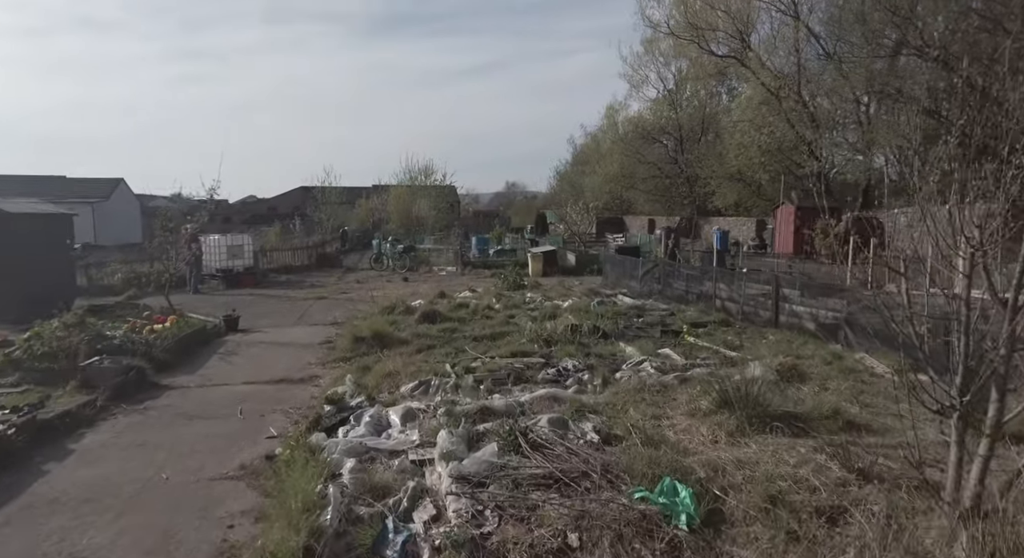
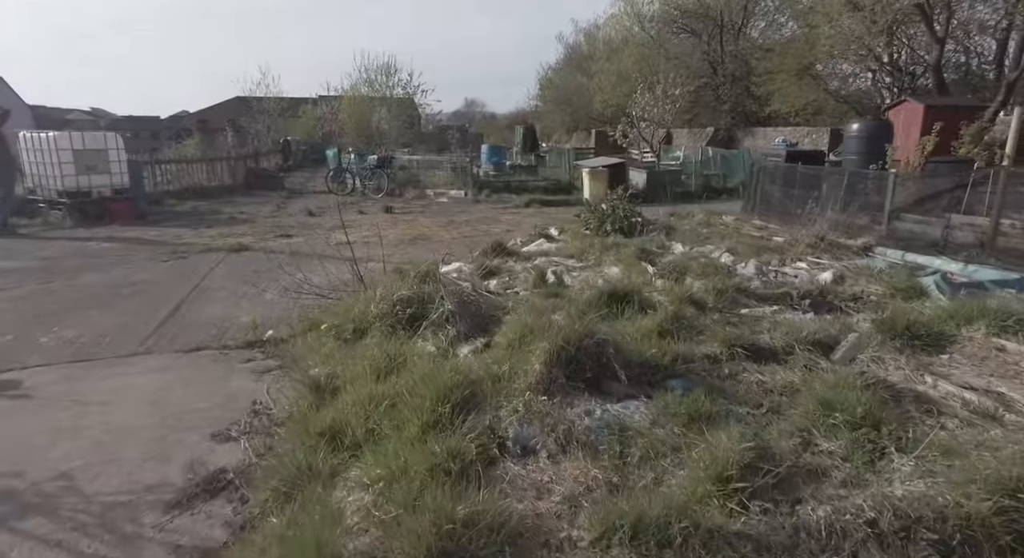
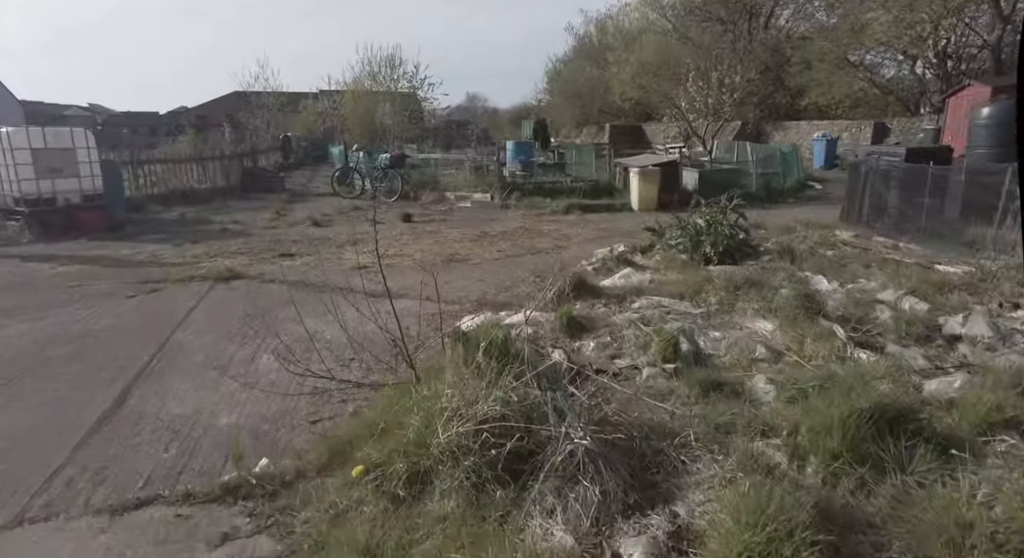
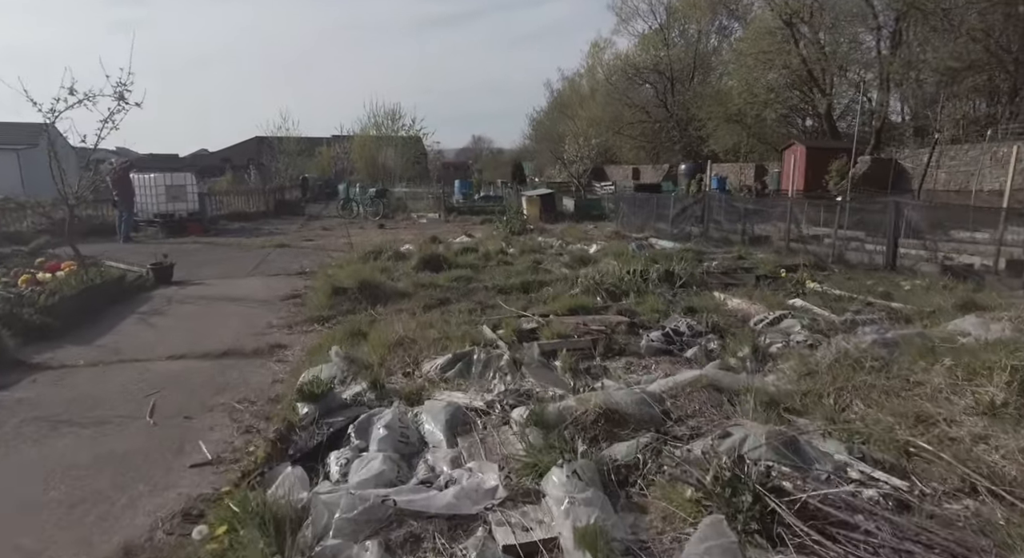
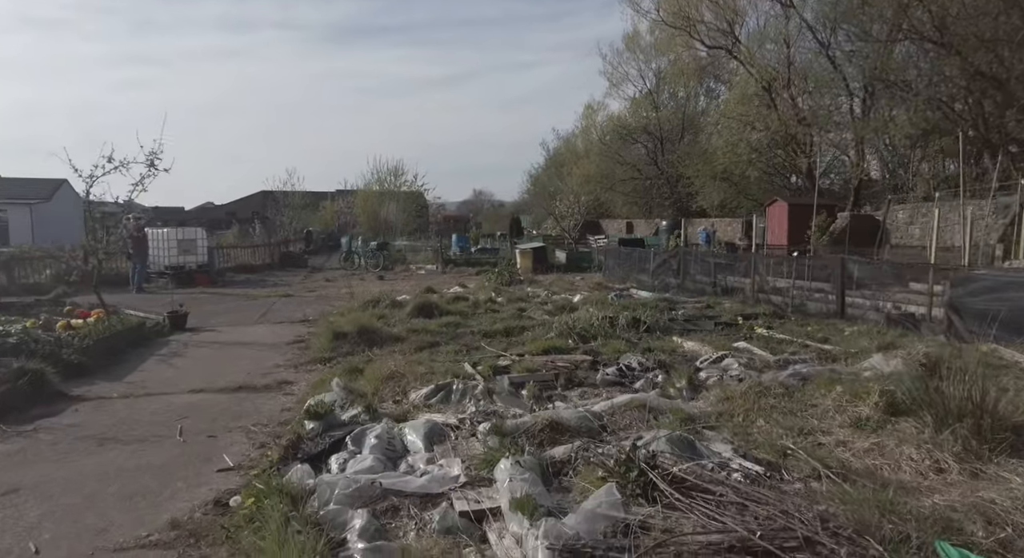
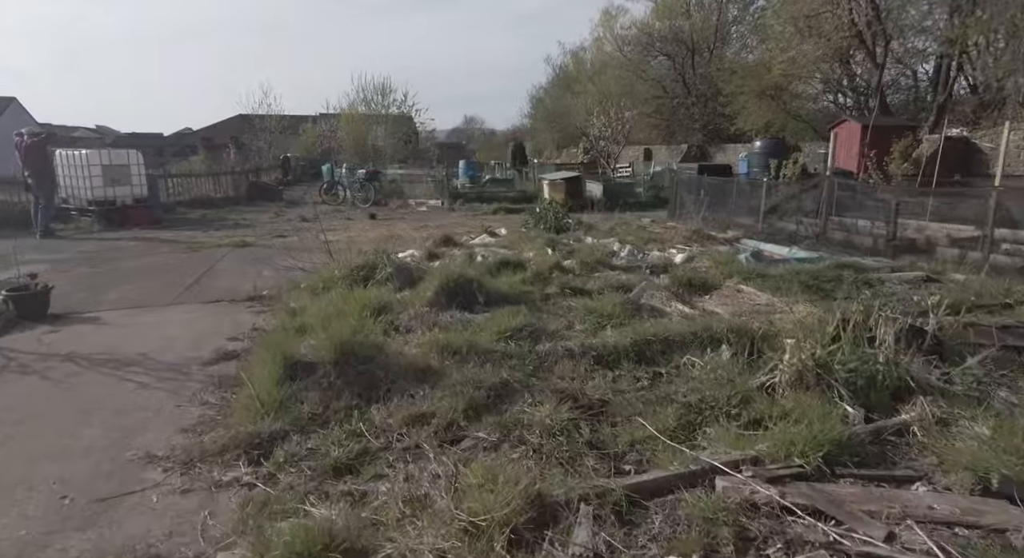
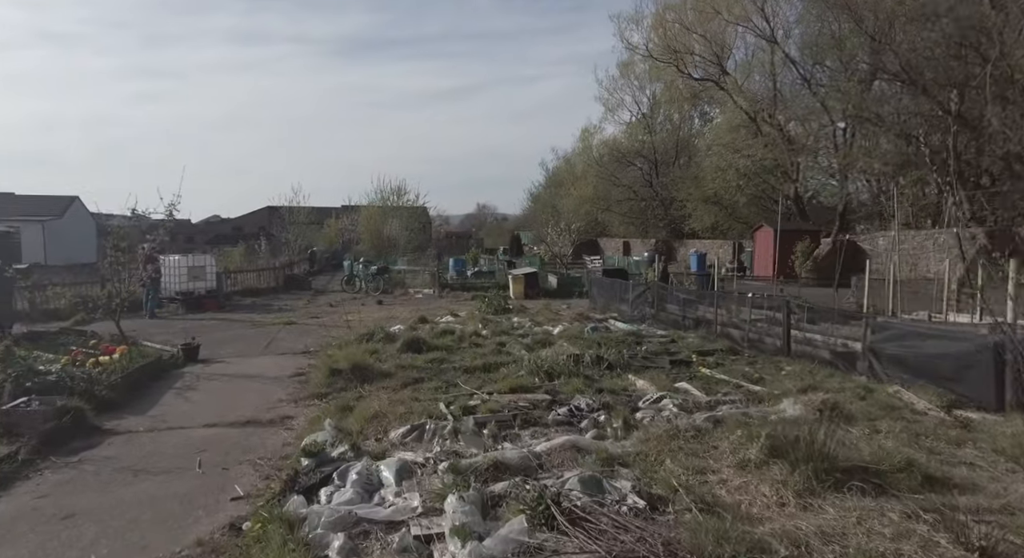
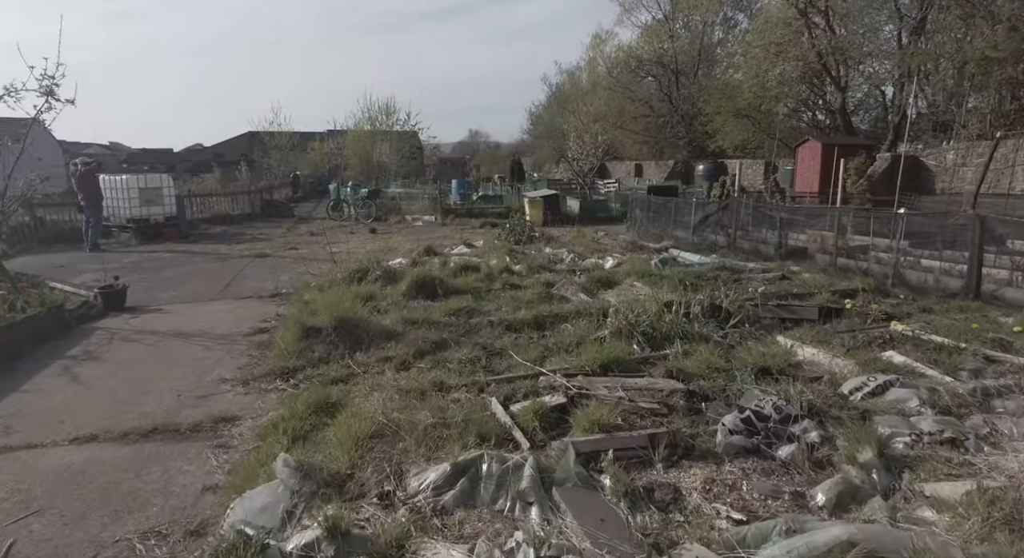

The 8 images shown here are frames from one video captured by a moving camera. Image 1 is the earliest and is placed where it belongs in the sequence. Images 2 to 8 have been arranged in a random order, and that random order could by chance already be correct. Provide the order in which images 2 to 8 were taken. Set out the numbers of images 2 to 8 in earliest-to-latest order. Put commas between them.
7, 5, 4, 8, 6, 2, 3
